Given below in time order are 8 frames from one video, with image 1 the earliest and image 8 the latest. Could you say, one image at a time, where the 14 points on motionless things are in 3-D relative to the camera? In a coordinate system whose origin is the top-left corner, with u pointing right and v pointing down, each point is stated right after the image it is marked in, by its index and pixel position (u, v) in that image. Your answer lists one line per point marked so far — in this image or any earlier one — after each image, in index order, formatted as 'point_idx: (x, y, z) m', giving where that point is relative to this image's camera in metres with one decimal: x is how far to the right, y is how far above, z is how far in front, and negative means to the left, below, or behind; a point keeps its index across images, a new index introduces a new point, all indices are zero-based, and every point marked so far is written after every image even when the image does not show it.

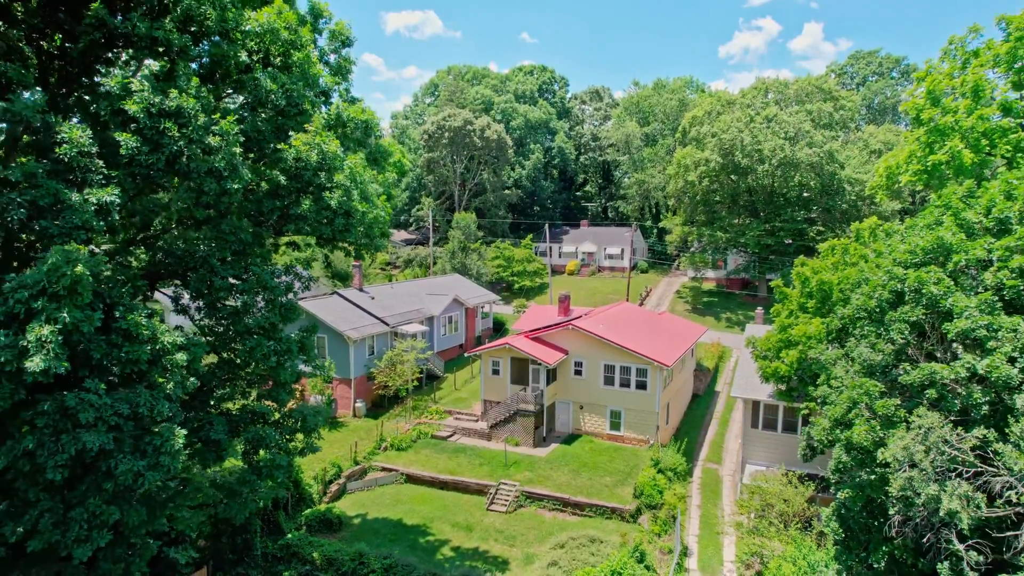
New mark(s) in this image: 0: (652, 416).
0: (+2.5, -2.3, +12.5) m
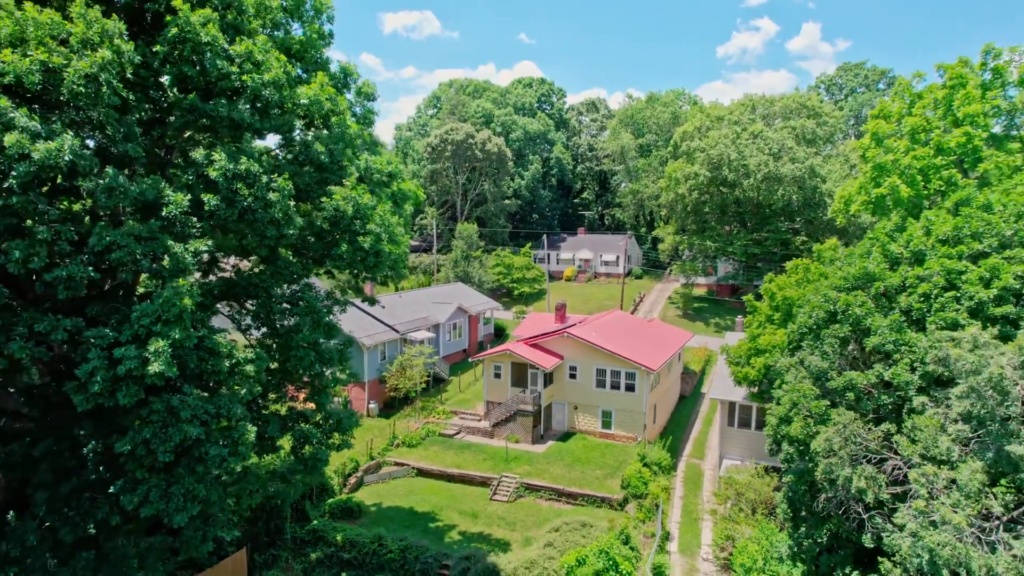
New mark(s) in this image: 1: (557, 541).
0: (+2.5, -2.5, +13.7) m
1: (+0.6, -3.4, +9.7) m
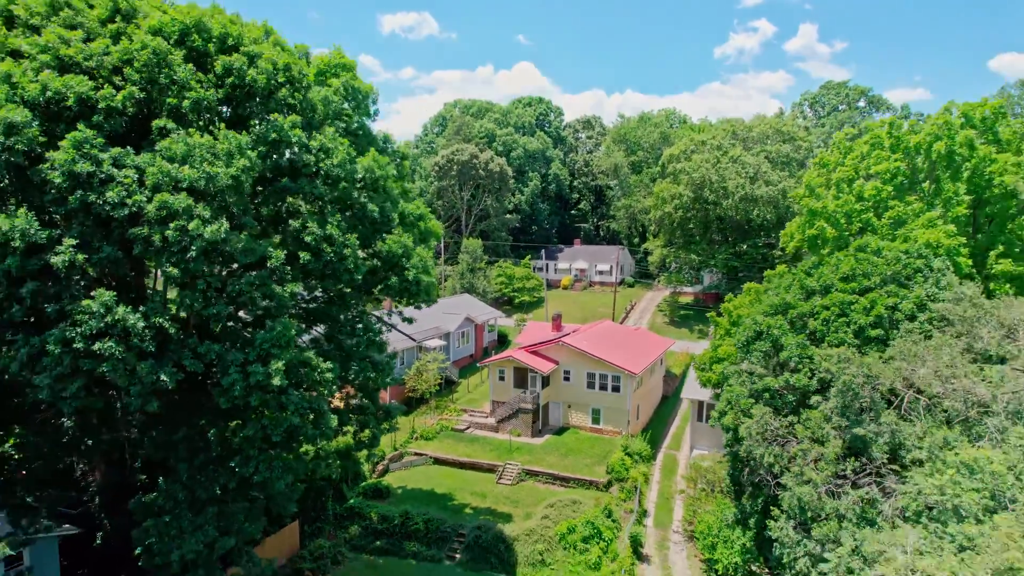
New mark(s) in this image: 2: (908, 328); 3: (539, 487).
0: (+2.5, -2.8, +15.8) m
1: (+0.7, -3.8, +11.9) m
2: (+4.4, -0.5, +8.0) m
3: (+0.5, -3.8, +13.5) m
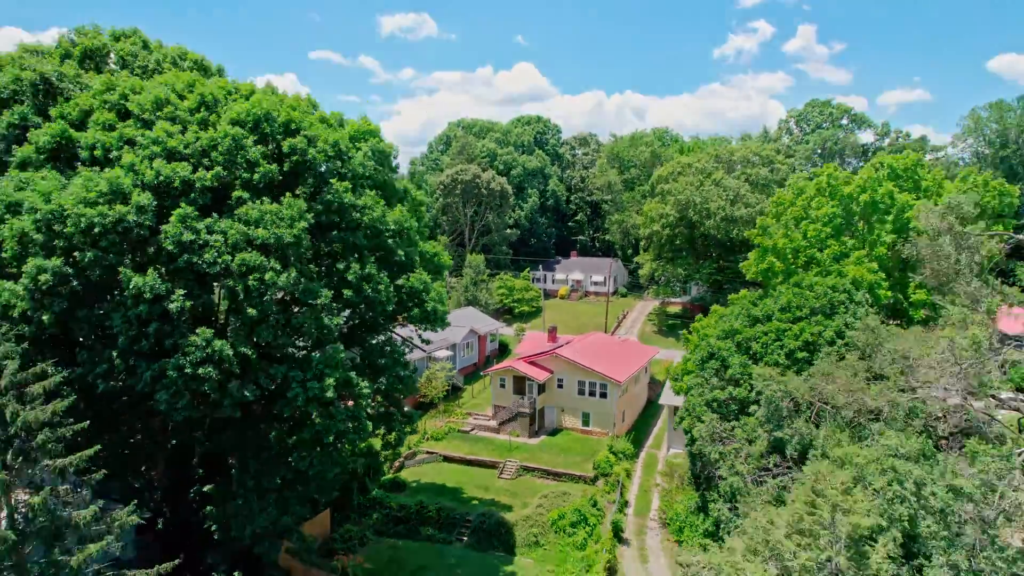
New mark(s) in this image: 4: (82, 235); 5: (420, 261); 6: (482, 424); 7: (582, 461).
0: (+2.5, -3.3, +17.9) m
1: (+0.7, -4.2, +13.9) m
2: (+4.4, -0.9, +10.1) m
3: (+0.5, -4.2, +15.5) m
4: (-5.0, +0.5, +8.3) m
5: (-1.5, +0.4, +11.5) m
6: (-0.8, -3.6, +18.4) m
7: (+1.6, -4.0, +16.4) m
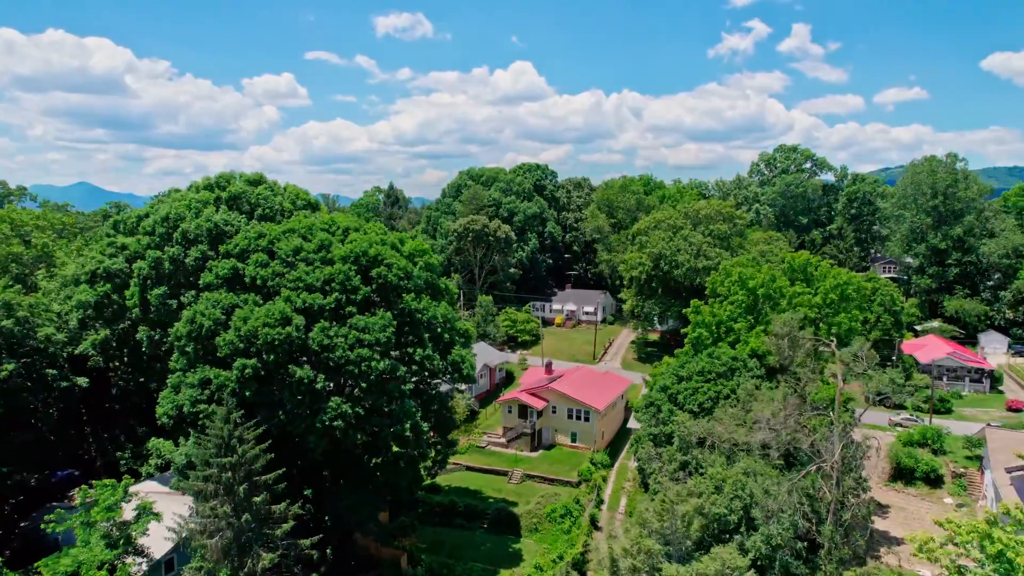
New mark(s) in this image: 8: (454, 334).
0: (+2.7, -4.9, +23.5) m
1: (+0.8, -5.9, +19.5) m
2: (+4.6, -2.5, +15.7) m
3: (+0.7, -5.9, +21.1) m
4: (-4.8, -1.1, +13.8) m
5: (-1.3, -1.2, +17.1) m
6: (-0.6, -5.2, +24.0) m
7: (+1.8, -5.6, +21.9) m
8: (-1.5, -1.1, +17.4) m
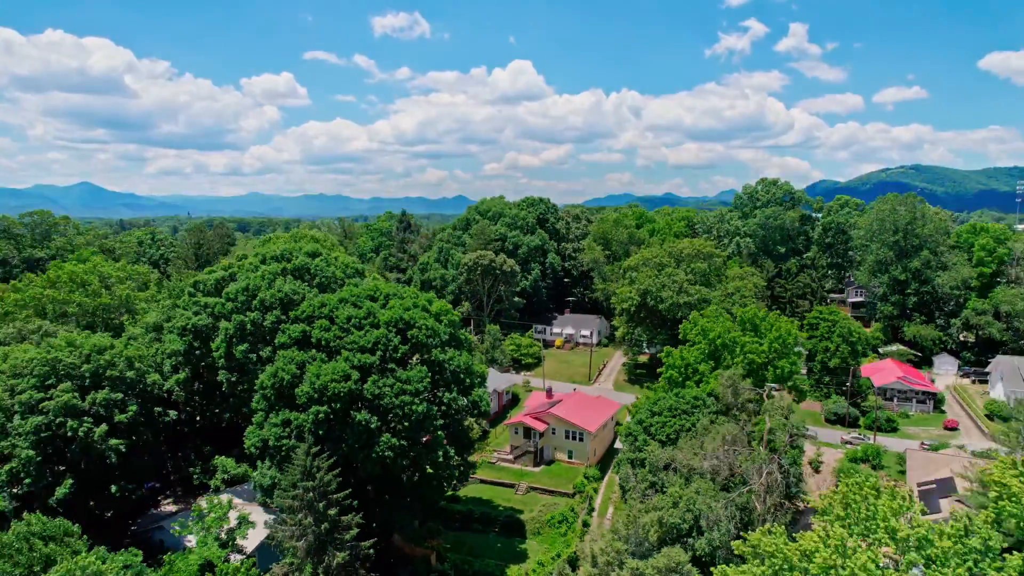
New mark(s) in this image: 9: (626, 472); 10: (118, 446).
0: (+2.9, -6.5, +27.8) m
1: (+1.1, -7.5, +23.9) m
2: (+4.9, -4.1, +20.0) m
3: (+0.9, -7.5, +25.4) m
4: (-4.6, -2.7, +18.2) m
5: (-1.1, -2.8, +21.4) m
6: (-0.4, -6.8, +28.4) m
7: (+2.0, -7.2, +26.3) m
8: (-1.2, -2.7, +21.8) m
9: (+3.2, -5.1, +19.8) m
10: (-10.4, -4.1, +18.7) m
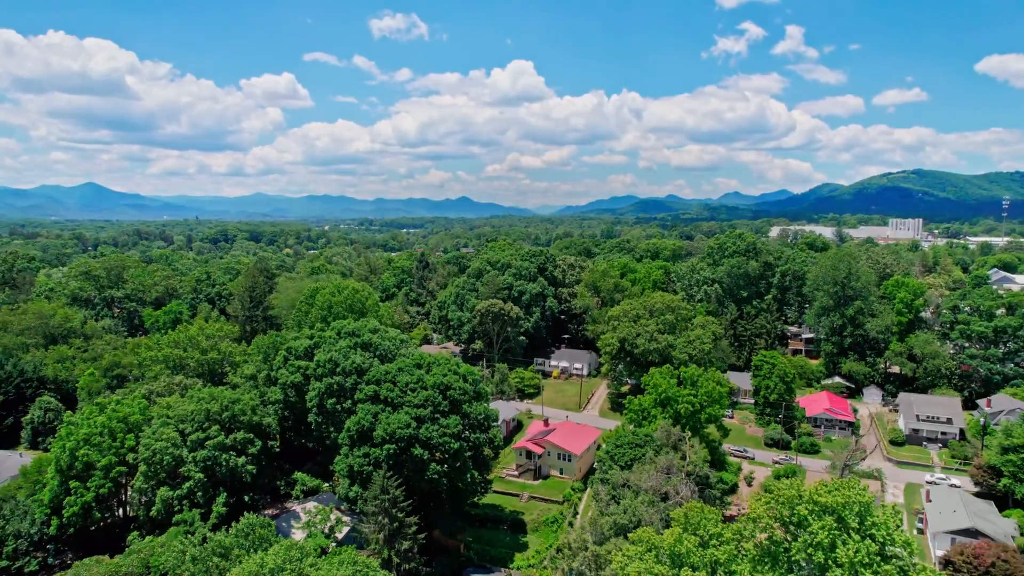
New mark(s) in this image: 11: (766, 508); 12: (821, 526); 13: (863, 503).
0: (+3.2, -9.4, +36.7) m
1: (+1.3, -10.4, +32.7) m
2: (+5.1, -7.1, +28.9) m
3: (+1.2, -10.4, +34.3) m
4: (-4.3, -5.7, +27.1) m
5: (-0.8, -5.8, +30.3) m
6: (-0.1, -9.7, +37.2) m
7: (+2.3, -10.2, +35.1) m
8: (-1.0, -5.7, +30.7) m
9: (+3.4, -8.1, +28.6) m
10: (-10.2, -7.0, +27.6) m
11: (+5.8, -5.0, +16.2) m
12: (+6.5, -5.1, +15.0) m
13: (+7.6, -4.7, +15.4) m
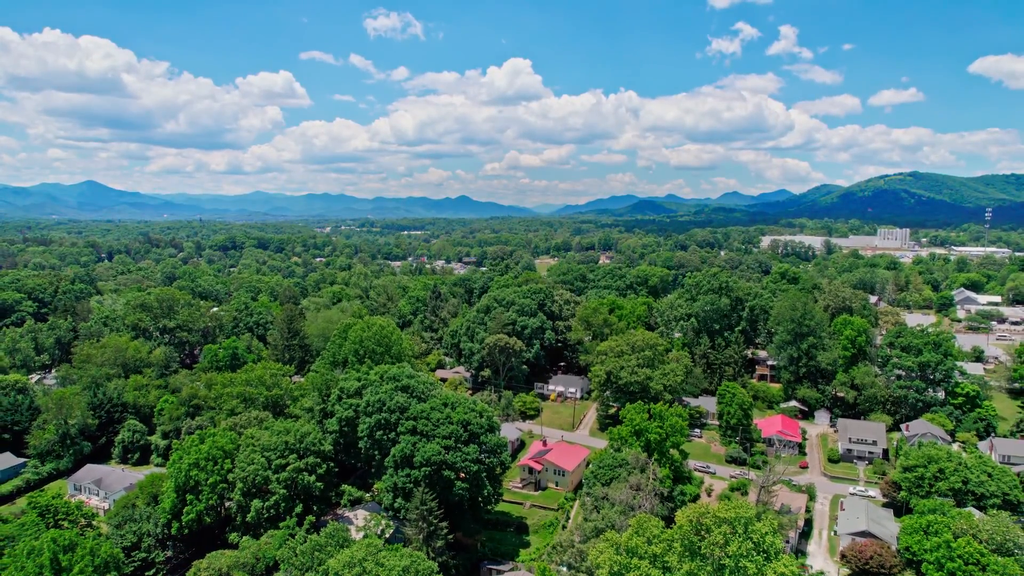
0: (+3.5, -12.5, +45.3) m
1: (+1.7, -13.5, +41.3) m
2: (+5.4, -10.2, +37.5) m
3: (+1.5, -13.5, +42.9) m
4: (-4.0, -8.7, +35.7) m
5: (-0.5, -8.8, +38.9) m
6: (+0.2, -12.8, +45.8) m
7: (+2.6, -13.2, +43.8) m
8: (-0.6, -8.7, +39.3) m
9: (+3.8, -11.1, +37.3) m
10: (-9.9, -10.1, +36.2) m
11: (+6.2, -8.1, +24.9) m
12: (+6.9, -8.2, +23.7) m
13: (+8.0, -7.8, +24.0) m
